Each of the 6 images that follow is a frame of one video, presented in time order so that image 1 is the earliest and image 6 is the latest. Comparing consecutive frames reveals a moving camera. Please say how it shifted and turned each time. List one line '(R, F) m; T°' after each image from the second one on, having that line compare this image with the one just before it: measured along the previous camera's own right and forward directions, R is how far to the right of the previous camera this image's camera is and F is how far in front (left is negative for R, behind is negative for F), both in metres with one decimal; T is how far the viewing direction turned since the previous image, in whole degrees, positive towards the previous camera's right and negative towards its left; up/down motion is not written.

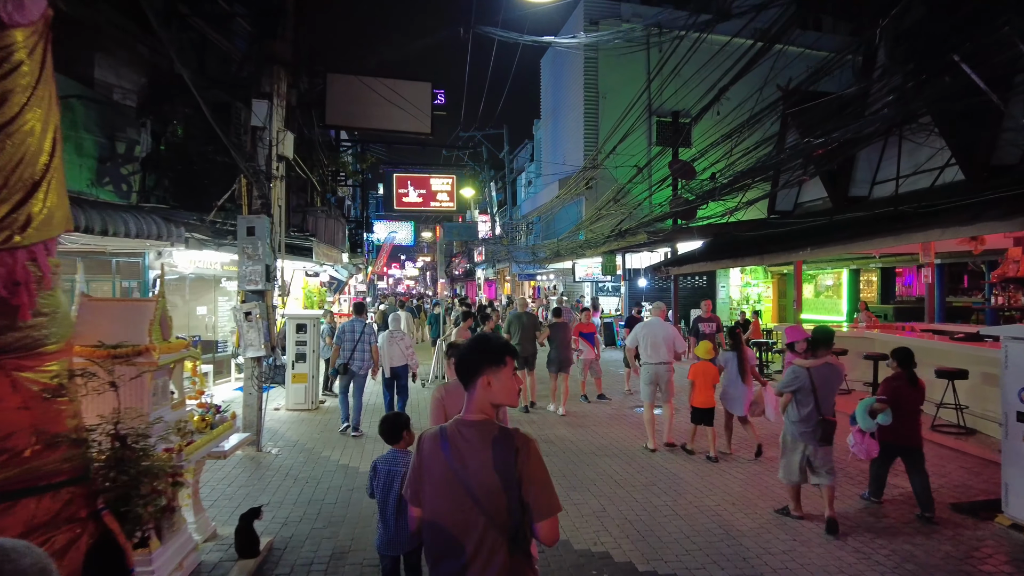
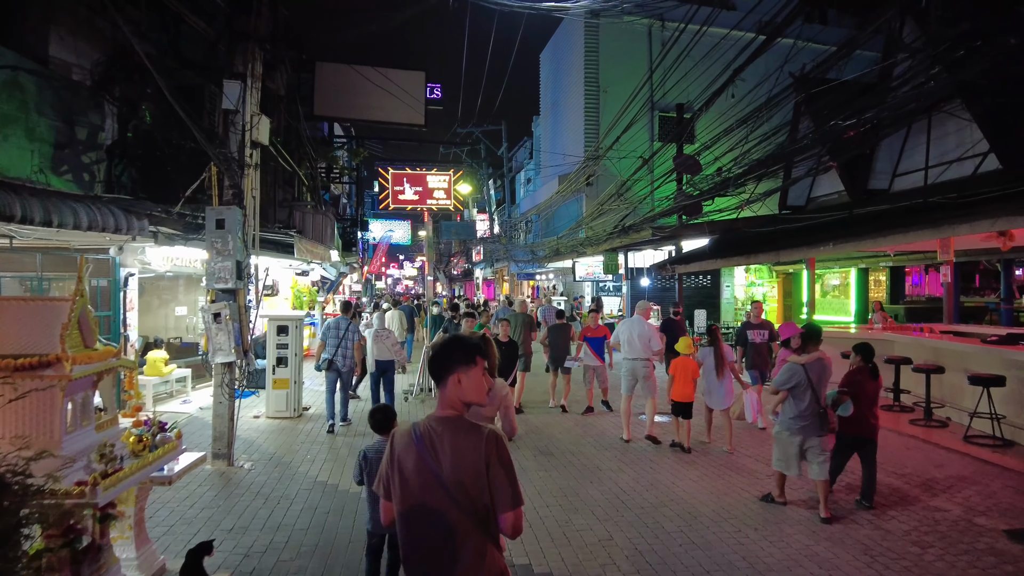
(0.0, +0.6) m; 0°
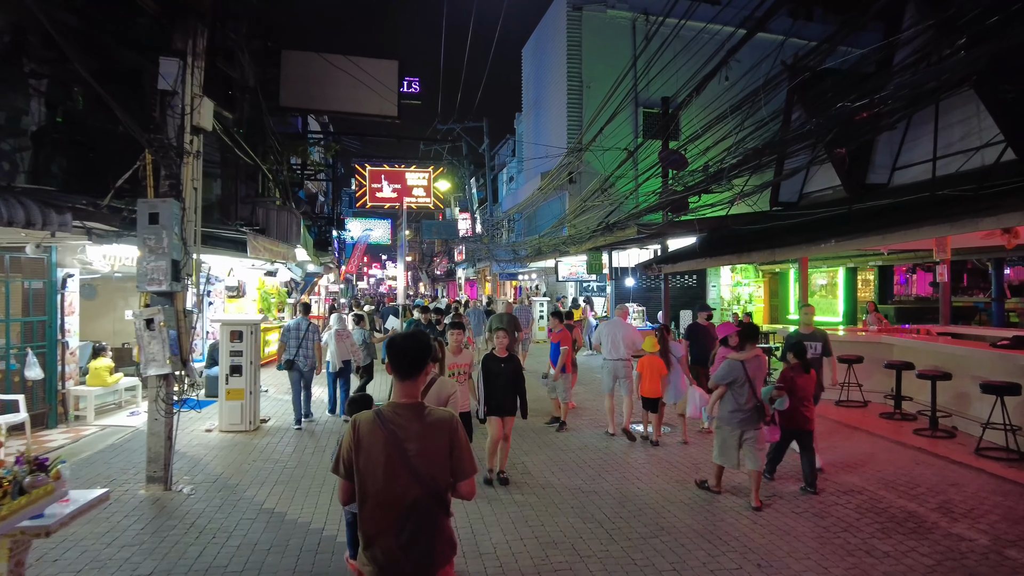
(+0.1, +0.6) m; +2°
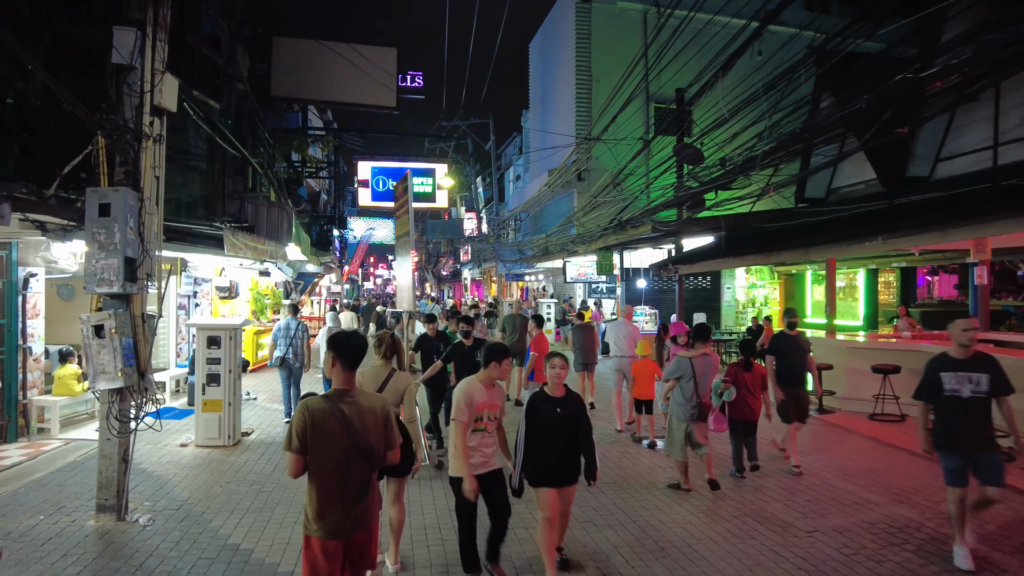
(0.0, +0.7) m; -1°
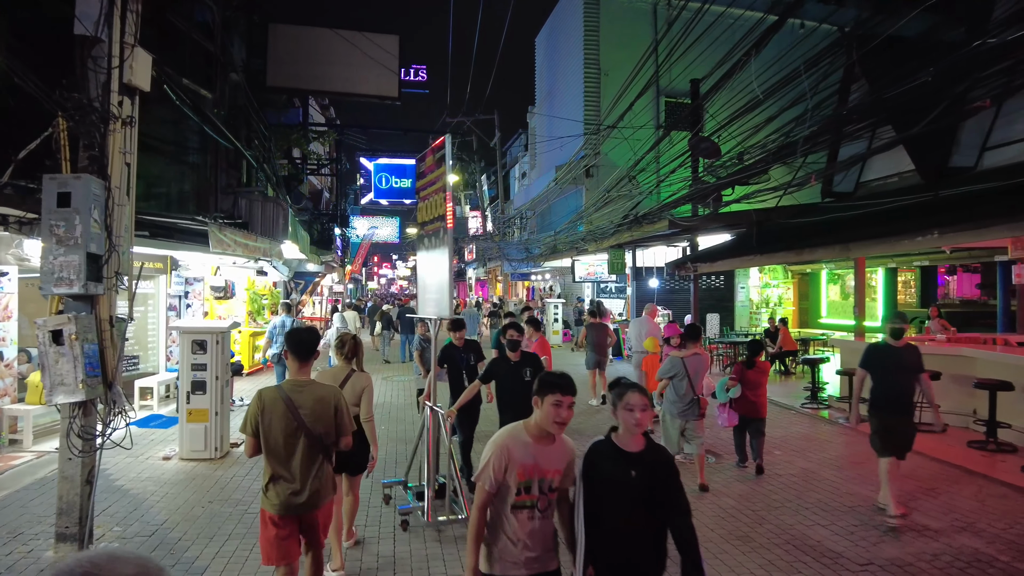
(-0.1, +0.6) m; 0°
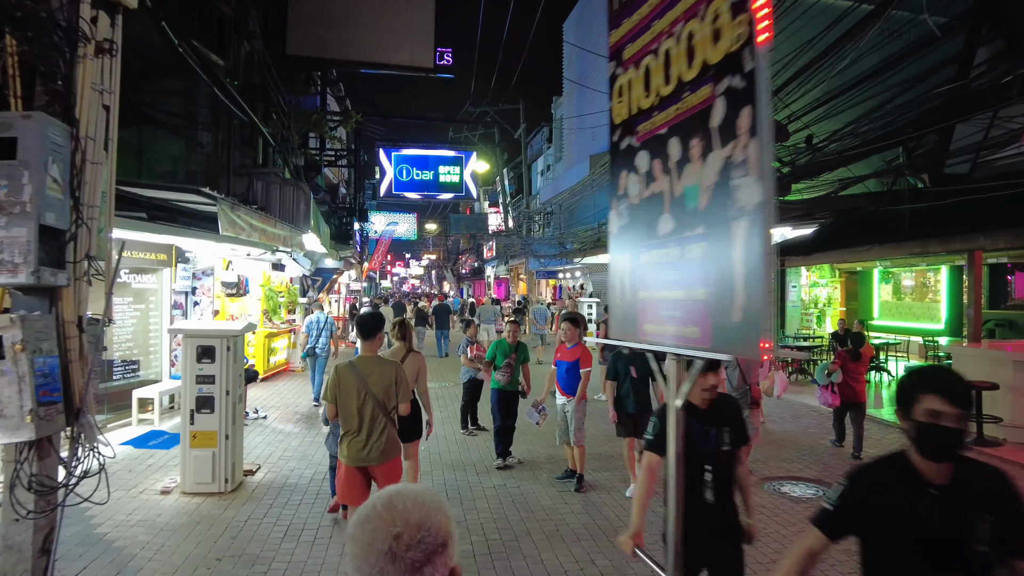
(-0.7, +1.3) m; -1°
